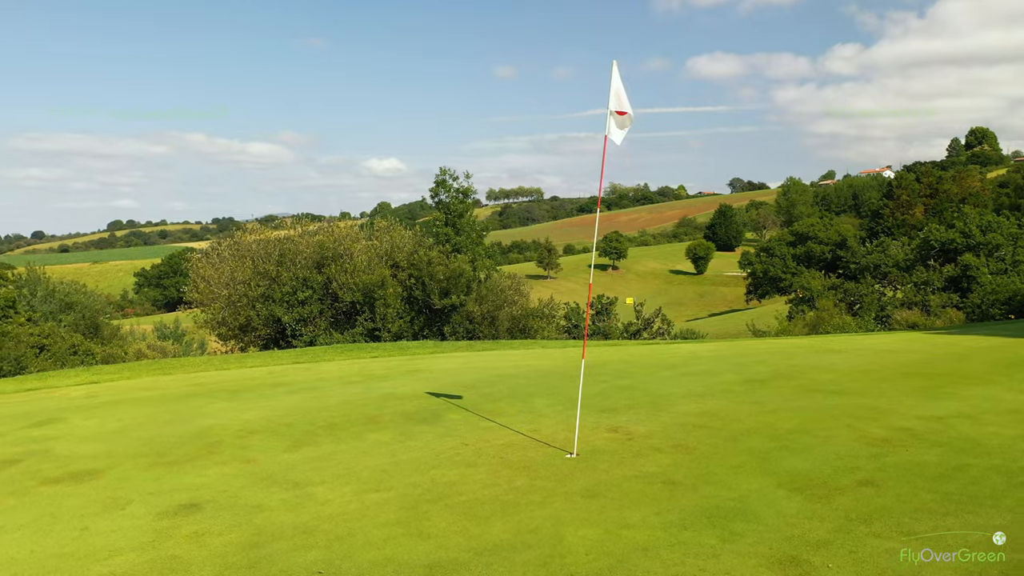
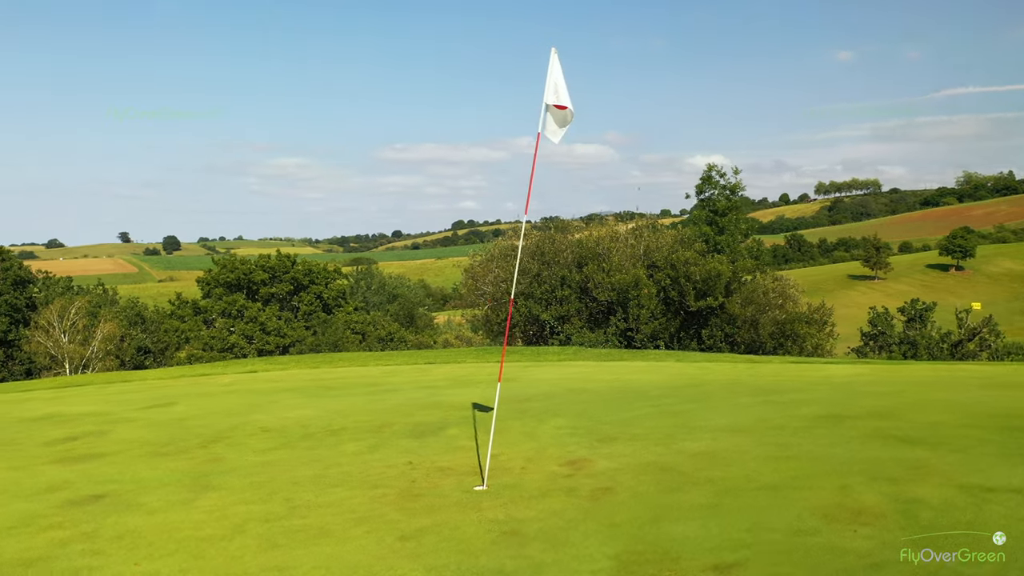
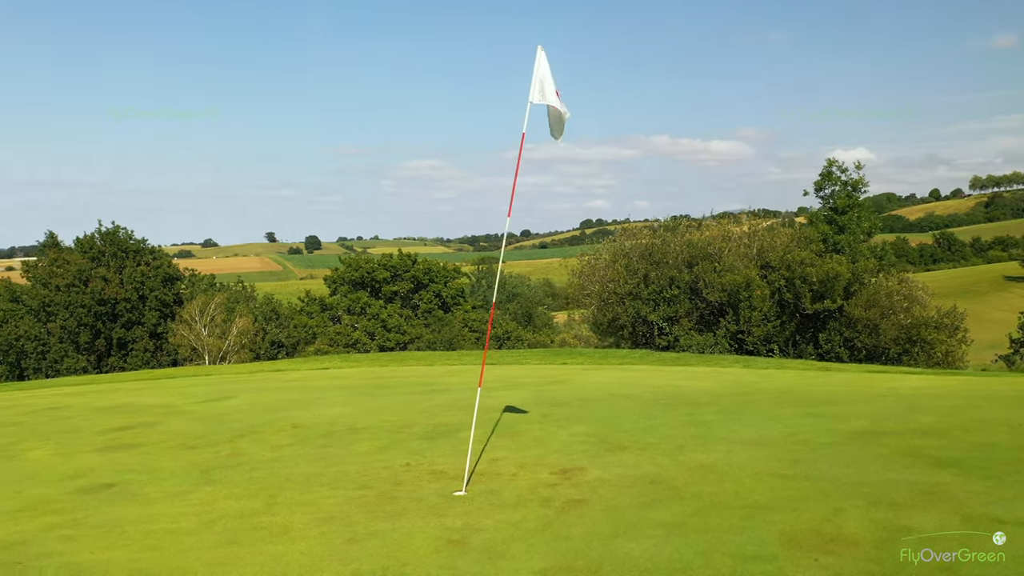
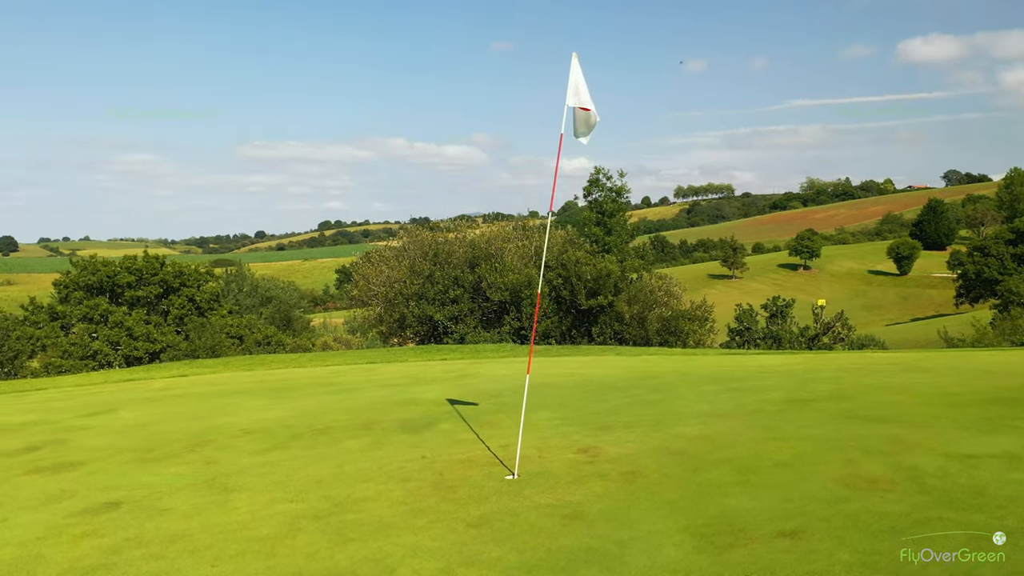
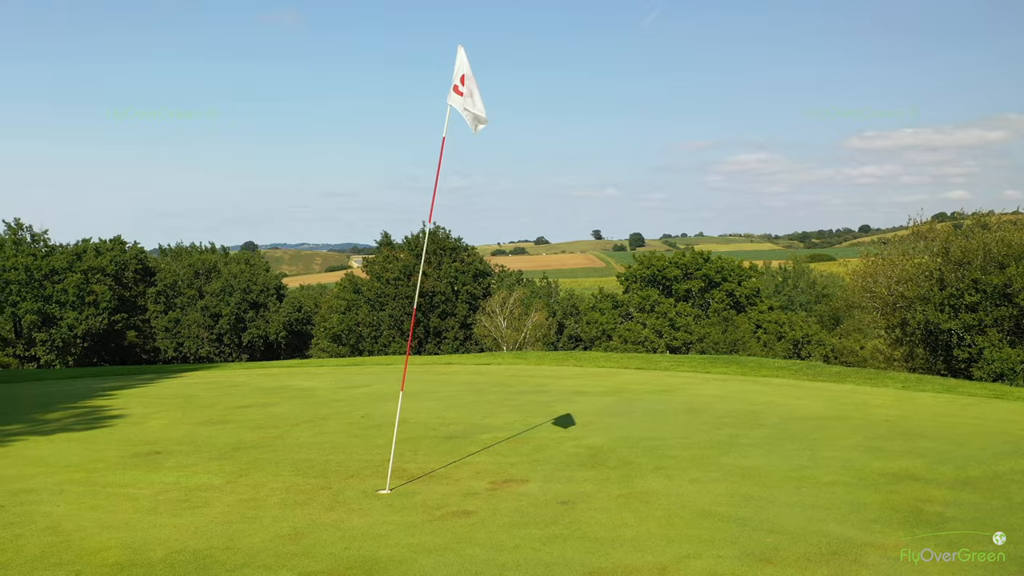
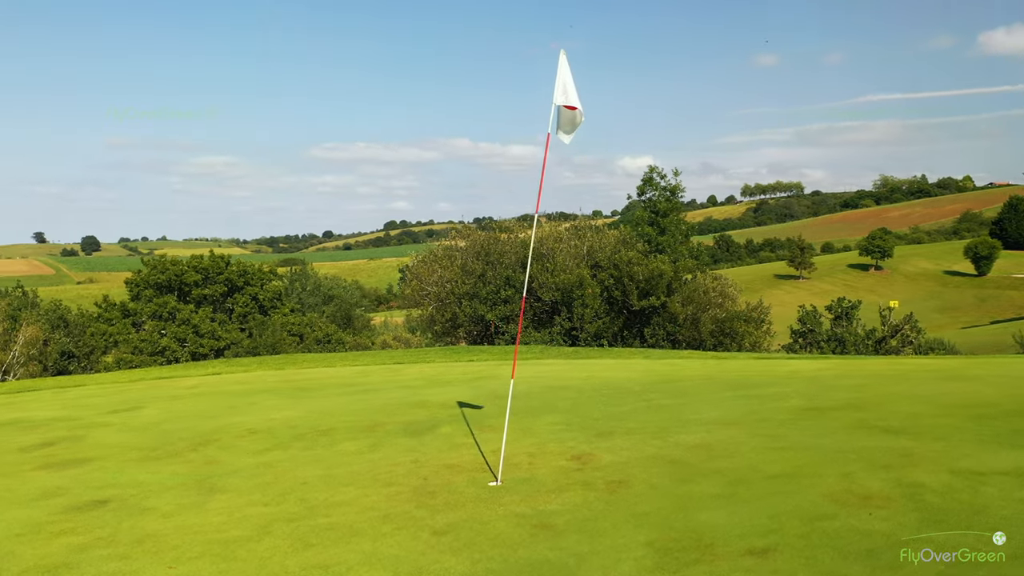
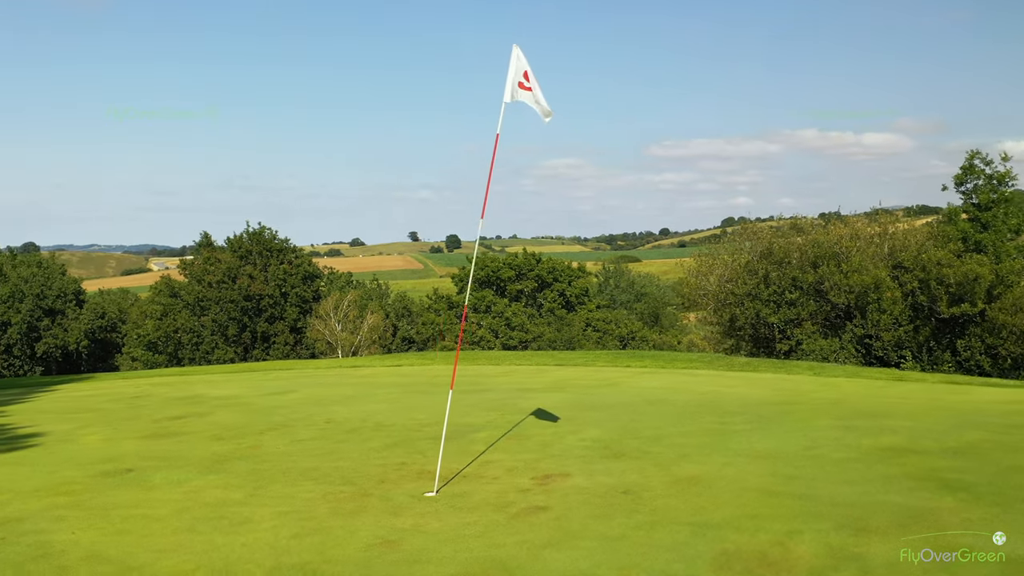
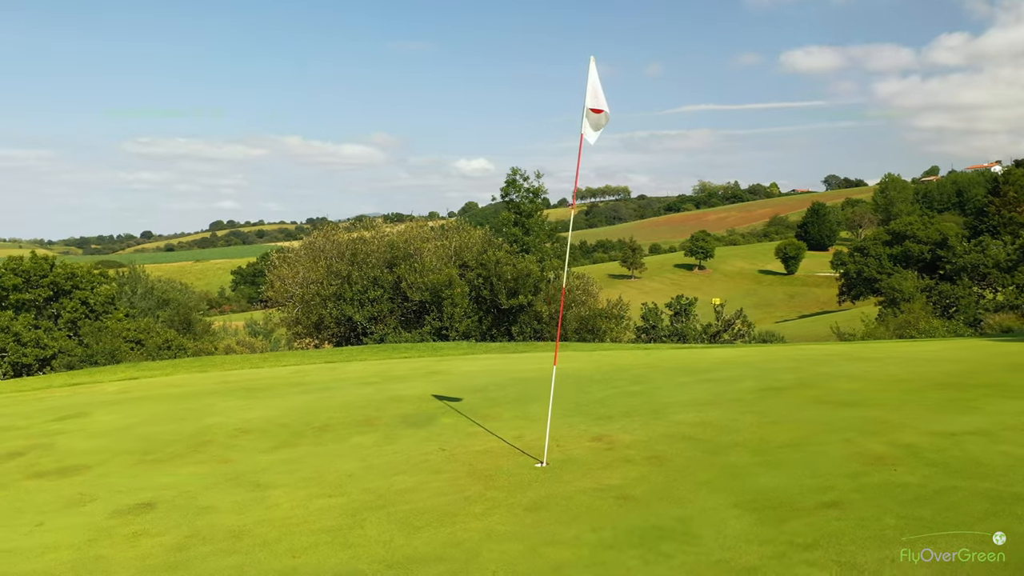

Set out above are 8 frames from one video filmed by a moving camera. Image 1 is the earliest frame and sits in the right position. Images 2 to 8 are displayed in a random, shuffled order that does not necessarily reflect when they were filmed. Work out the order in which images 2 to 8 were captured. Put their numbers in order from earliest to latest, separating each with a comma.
8, 4, 6, 2, 3, 7, 5
